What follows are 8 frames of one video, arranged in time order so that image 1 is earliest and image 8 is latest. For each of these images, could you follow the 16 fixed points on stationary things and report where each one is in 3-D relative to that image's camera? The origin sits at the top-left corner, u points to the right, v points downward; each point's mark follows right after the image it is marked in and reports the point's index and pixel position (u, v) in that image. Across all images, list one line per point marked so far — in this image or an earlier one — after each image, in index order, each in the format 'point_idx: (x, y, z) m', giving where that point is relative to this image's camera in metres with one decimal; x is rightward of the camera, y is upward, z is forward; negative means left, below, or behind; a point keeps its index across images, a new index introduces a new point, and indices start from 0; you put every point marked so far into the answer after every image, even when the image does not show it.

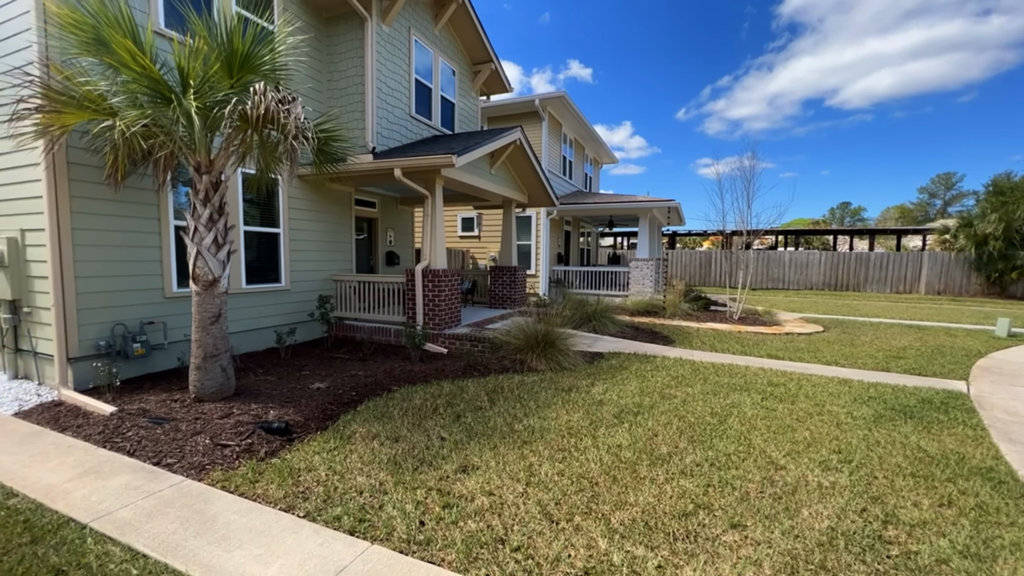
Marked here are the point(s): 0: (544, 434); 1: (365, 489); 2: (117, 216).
0: (+0.3, -1.3, +3.8) m
1: (-1.0, -1.4, +2.9) m
2: (-4.3, +0.8, +4.7) m
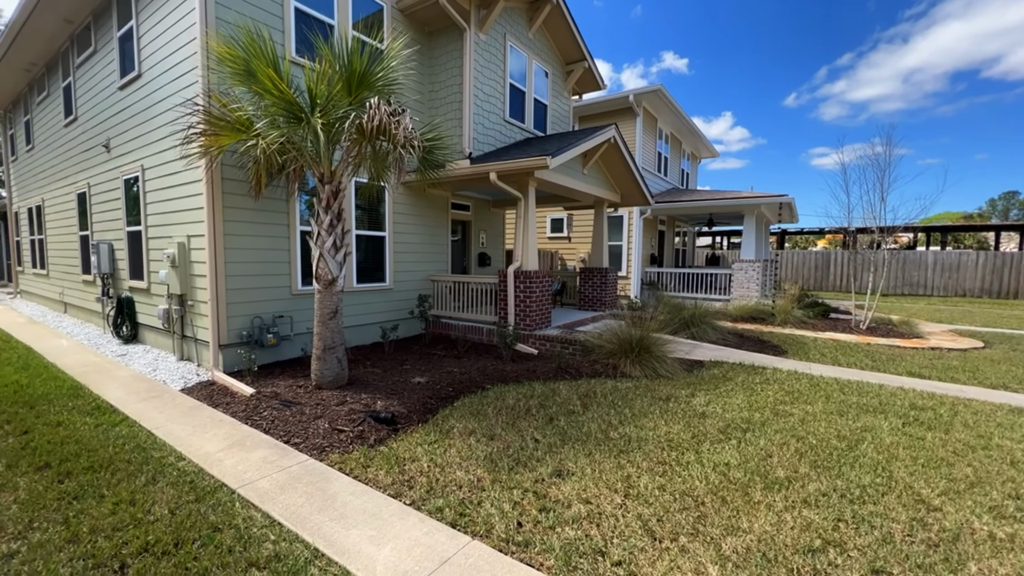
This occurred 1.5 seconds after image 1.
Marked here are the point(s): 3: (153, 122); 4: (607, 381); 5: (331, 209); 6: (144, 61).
0: (+1.1, -1.3, +3.6) m
1: (-0.3, -1.4, +3.0) m
2: (-3.2, +0.8, +5.5) m
3: (-4.9, +2.3, +5.9) m
4: (+1.2, -1.1, +5.3) m
5: (-1.9, +0.8, +4.5) m
6: (-5.1, +3.2, +6.0) m
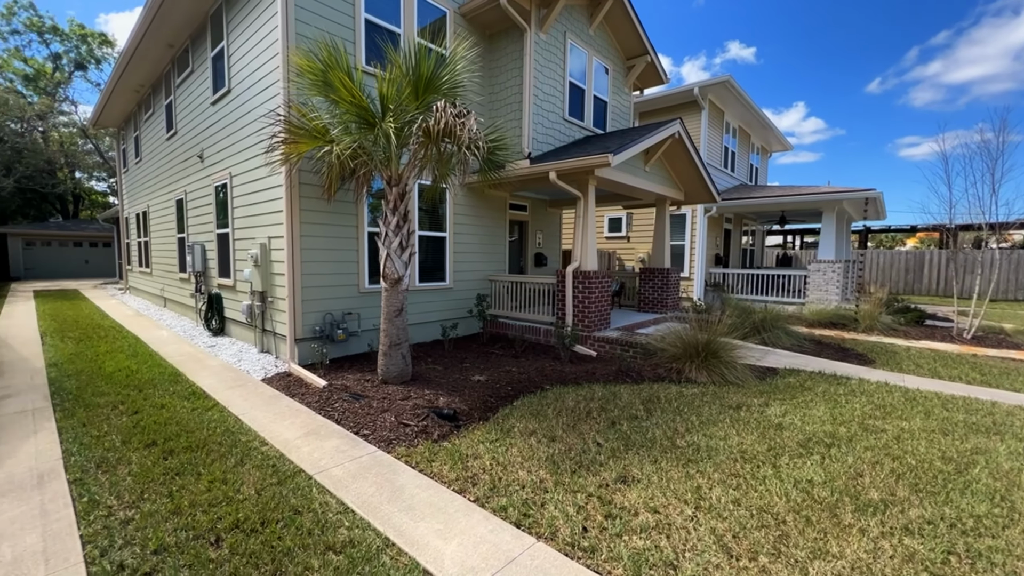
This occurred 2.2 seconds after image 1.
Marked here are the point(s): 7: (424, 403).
0: (+1.6, -1.3, +3.4) m
1: (+0.1, -1.4, +3.0) m
2: (-2.5, +0.8, +5.8) m
3: (-4.0, +2.3, +6.4) m
4: (+1.9, -1.2, +5.1) m
5: (-1.2, +0.8, +4.7) m
6: (-4.3, +3.2, +6.6) m
7: (-0.9, -1.1, +4.3) m
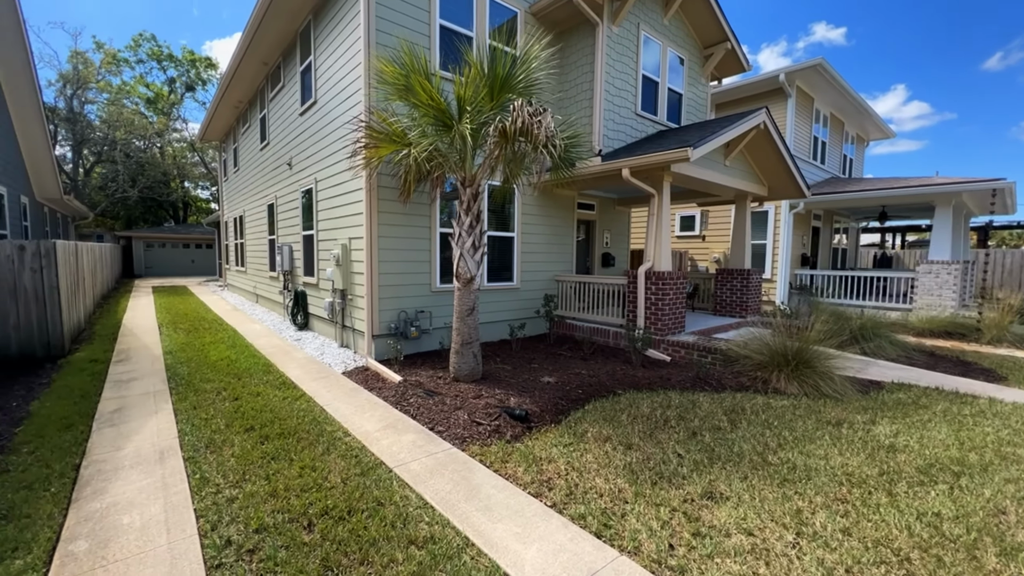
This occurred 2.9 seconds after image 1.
0: (+2.1, -1.3, +3.1) m
1: (+0.6, -1.4, +2.9) m
2: (-1.5, +0.9, +6.0) m
3: (-3.0, +2.3, +6.9) m
4: (+2.6, -1.2, +4.7) m
5: (-0.4, +0.8, +4.7) m
6: (-3.2, +3.3, +7.1) m
7: (-0.2, -1.1, +4.3) m
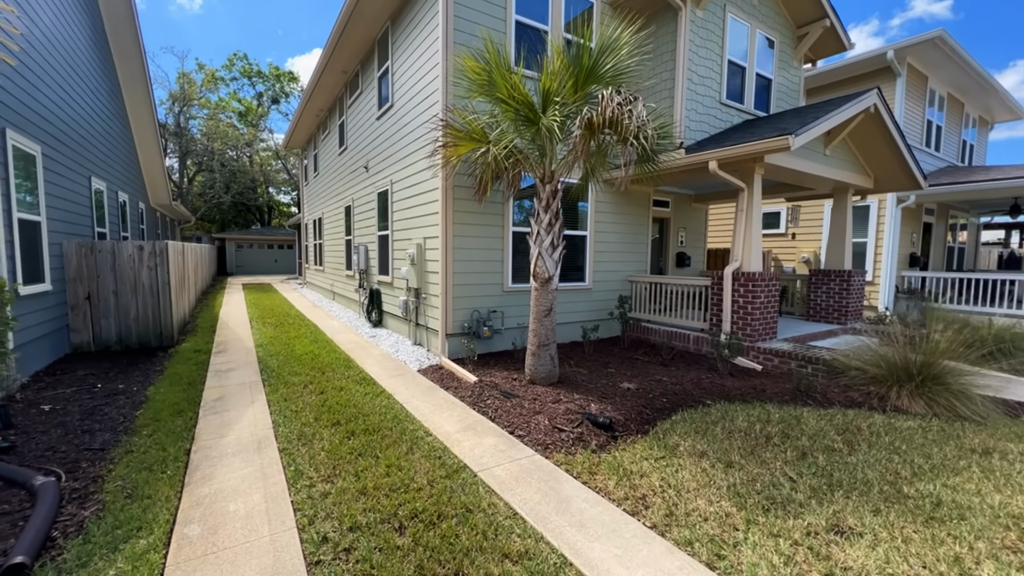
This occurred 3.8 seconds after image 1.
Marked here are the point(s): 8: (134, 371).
0: (+2.7, -1.4, +2.6) m
1: (+1.2, -1.4, +2.6) m
2: (-0.5, +0.9, +6.0) m
3: (-1.8, +2.4, +7.0) m
4: (+3.4, -1.2, +4.1) m
5: (+0.4, +0.8, +4.6) m
6: (-1.9, +3.3, +7.2) m
7: (+0.6, -1.1, +4.1) m
8: (-4.9, -1.1, +5.6) m
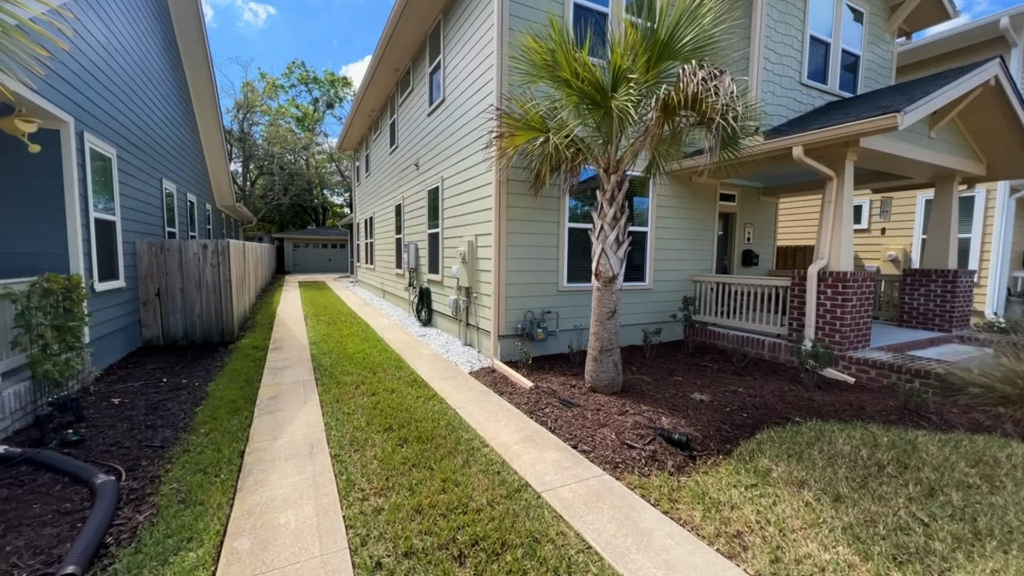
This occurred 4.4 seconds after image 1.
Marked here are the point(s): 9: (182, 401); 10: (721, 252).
0: (+3.1, -1.4, +2.0) m
1: (+1.6, -1.4, +2.1) m
2: (+0.3, +0.9, +5.7) m
3: (-0.9, +2.4, +6.8) m
4: (+4.0, -1.2, +3.4) m
5: (+1.0, +0.8, +4.2) m
6: (-1.1, +3.3, +7.1) m
7: (+1.1, -1.1, +3.7) m
8: (-4.2, -1.0, +5.7) m
9: (-3.4, -1.2, +4.4) m
10: (+4.2, +0.7, +8.7) m
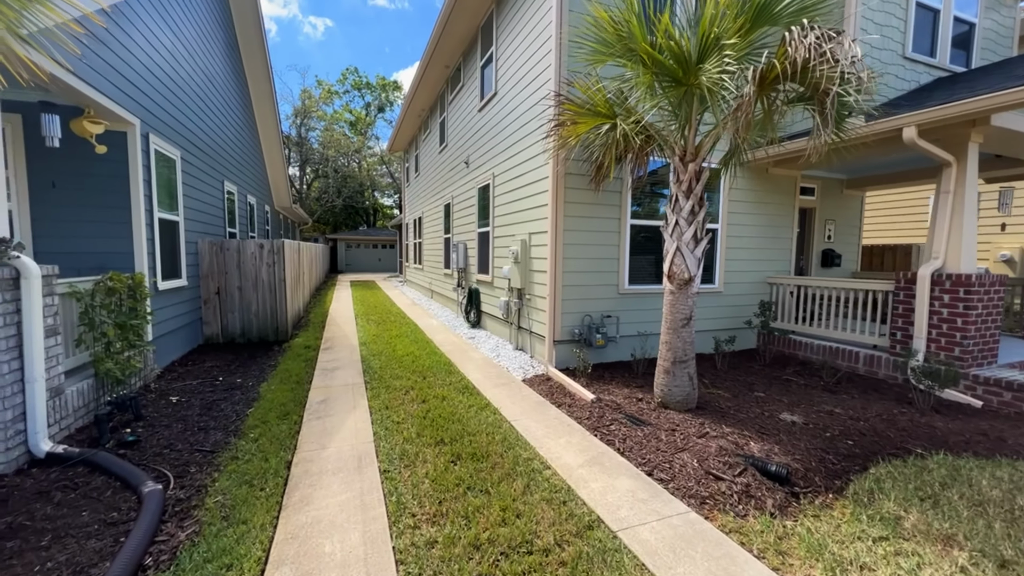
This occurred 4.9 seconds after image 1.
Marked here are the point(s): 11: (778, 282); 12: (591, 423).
0: (+3.4, -1.4, +1.3) m
1: (+1.9, -1.4, +1.6) m
2: (+1.0, +0.9, +5.2) m
3: (-0.1, +2.4, +6.5) m
4: (+4.4, -1.3, +2.6) m
5: (+1.5, +0.8, +3.7) m
6: (-0.2, +3.3, +6.8) m
7: (+1.6, -1.2, +3.2) m
8: (-3.5, -1.0, +5.7) m
9: (-2.8, -1.2, +4.4) m
10: (+5.2, +0.7, +7.9) m
11: (+3.8, +0.1, +6.2) m
12: (+0.7, -1.2, +3.8) m
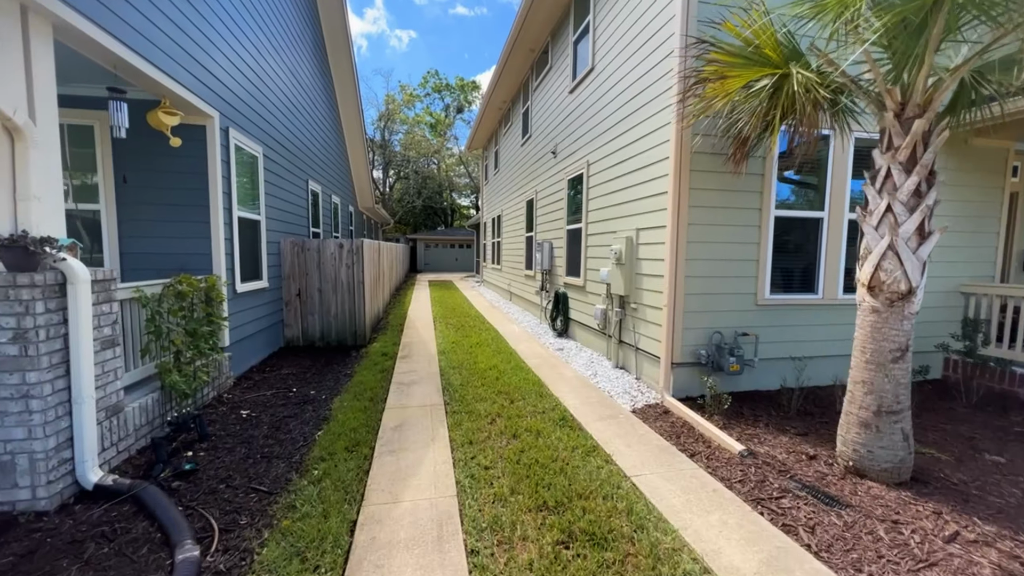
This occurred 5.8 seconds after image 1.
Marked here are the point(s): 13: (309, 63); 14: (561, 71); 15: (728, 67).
0: (+3.7, -1.6, -0.2) m
1: (+2.3, -1.5, +0.4) m
2: (+2.0, +0.8, +4.1) m
3: (+1.2, +2.3, +5.5) m
4: (+4.9, -1.4, +1.0) m
5: (+2.3, +0.7, +2.5) m
6: (+1.2, +3.2, +5.8) m
7: (+2.3, -1.3, +2.0) m
8: (-2.3, -1.1, +5.3) m
9: (-1.9, -1.2, +3.9) m
10: (+6.6, +0.5, +6.0) m
11: (+5.0, -0.1, +4.6) m
12: (+1.5, -1.3, +2.7) m
13: (-4.0, +4.4, +8.4) m
14: (+0.9, +3.8, +7.6) m
15: (+1.5, +1.5, +2.9) m
